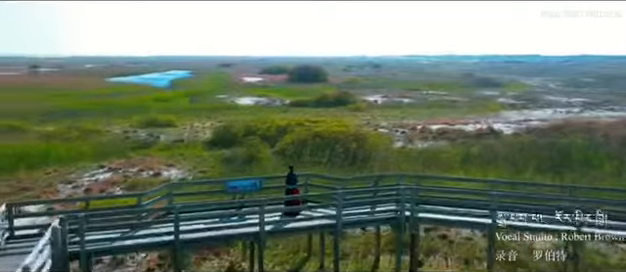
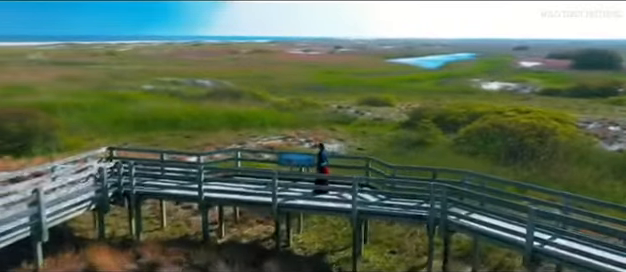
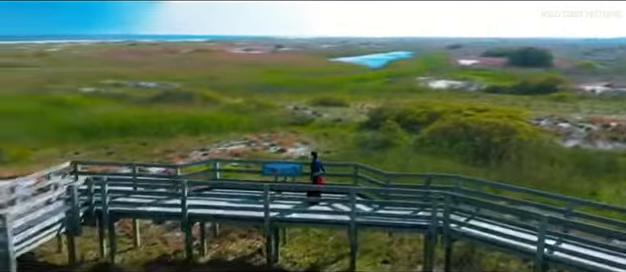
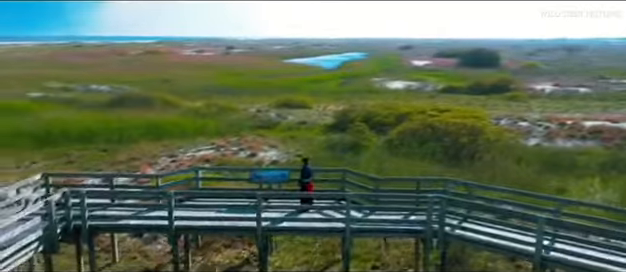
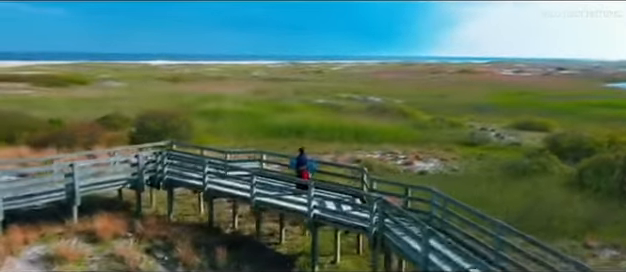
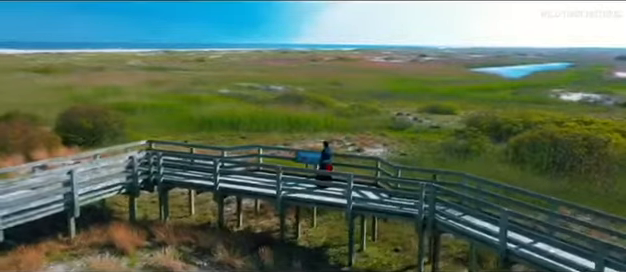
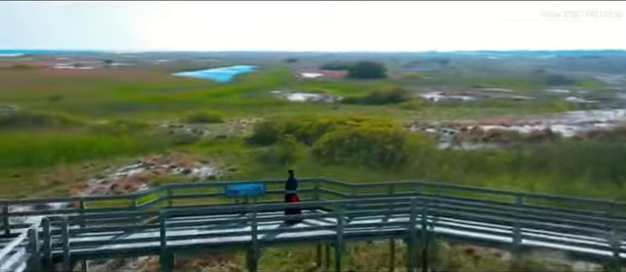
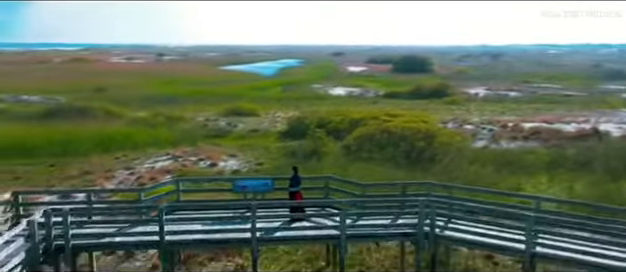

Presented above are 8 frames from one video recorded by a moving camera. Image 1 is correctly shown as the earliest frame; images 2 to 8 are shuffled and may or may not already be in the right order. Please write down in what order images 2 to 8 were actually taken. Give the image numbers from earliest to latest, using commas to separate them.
7, 8, 4, 3, 2, 6, 5
